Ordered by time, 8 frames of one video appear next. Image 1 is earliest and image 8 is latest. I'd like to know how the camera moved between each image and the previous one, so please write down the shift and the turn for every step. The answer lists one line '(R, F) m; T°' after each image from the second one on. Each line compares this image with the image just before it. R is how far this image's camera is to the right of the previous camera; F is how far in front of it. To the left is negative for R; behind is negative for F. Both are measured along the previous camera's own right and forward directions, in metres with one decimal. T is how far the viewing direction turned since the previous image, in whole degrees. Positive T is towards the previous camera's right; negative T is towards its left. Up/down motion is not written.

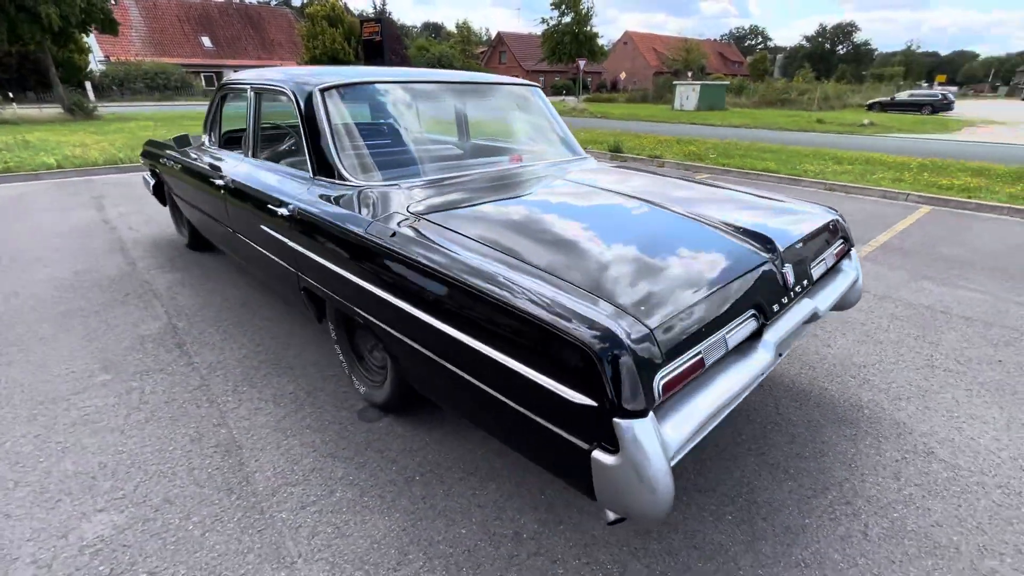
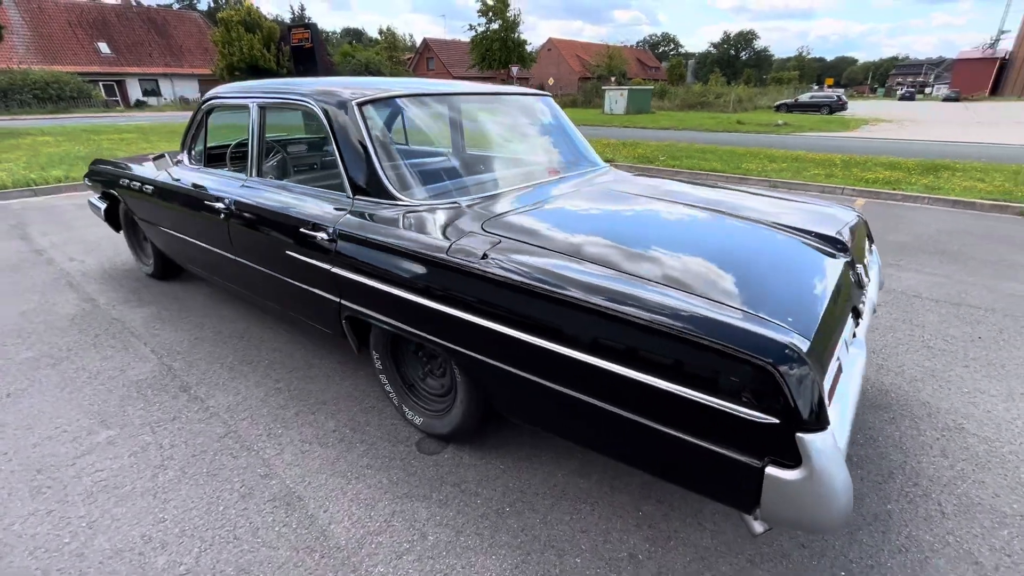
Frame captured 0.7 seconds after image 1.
(-0.6, +0.1) m; +7°
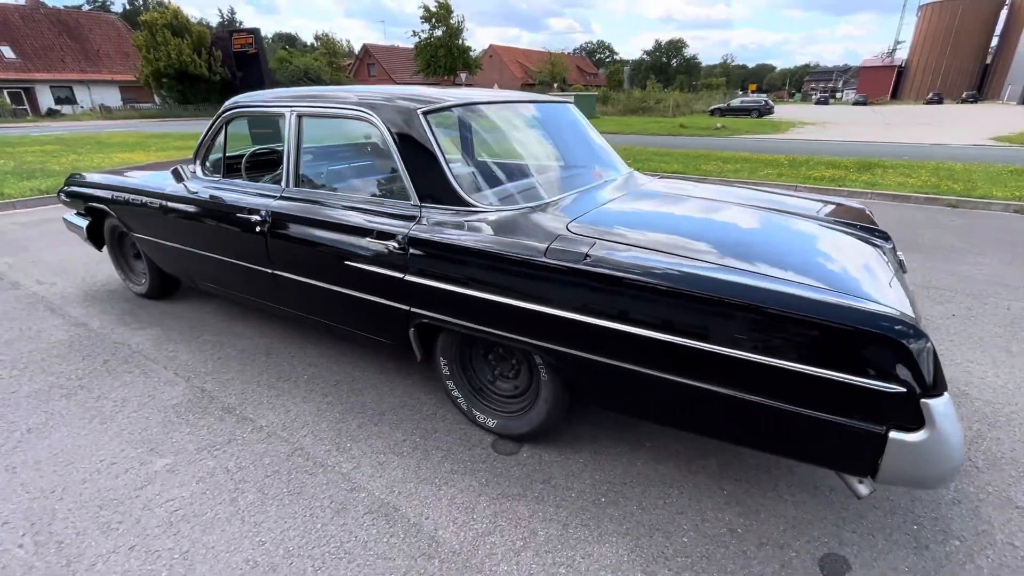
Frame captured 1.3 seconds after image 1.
(-0.6, 0.0) m; +6°
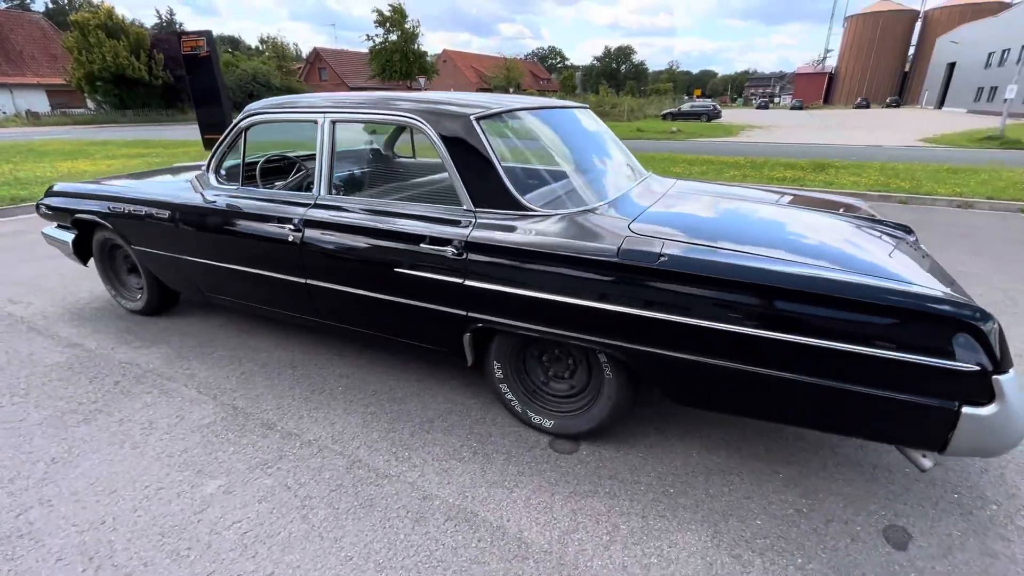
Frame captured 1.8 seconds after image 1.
(-0.5, 0.0) m; +5°
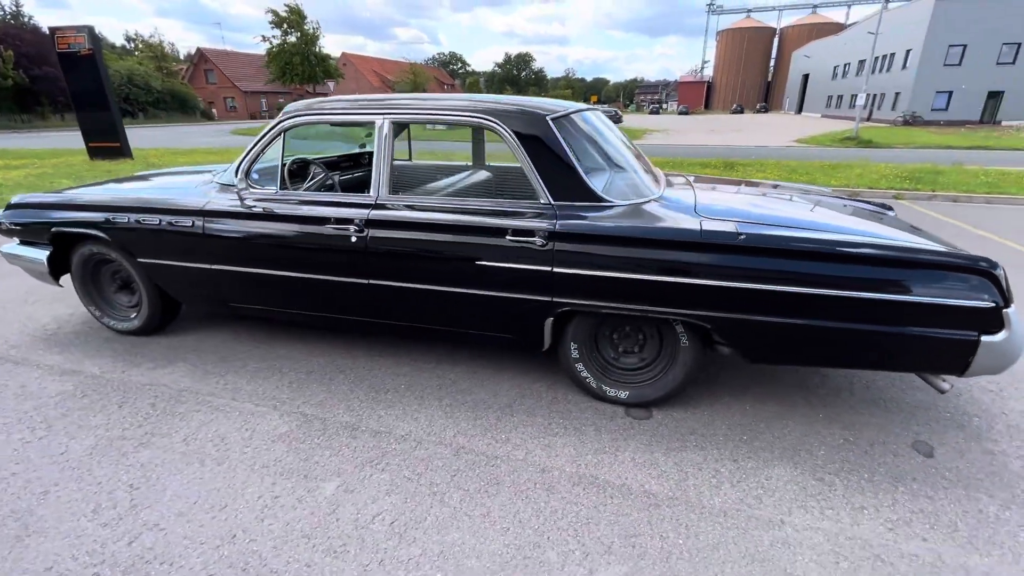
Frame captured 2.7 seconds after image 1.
(-0.9, -0.1) m; +10°
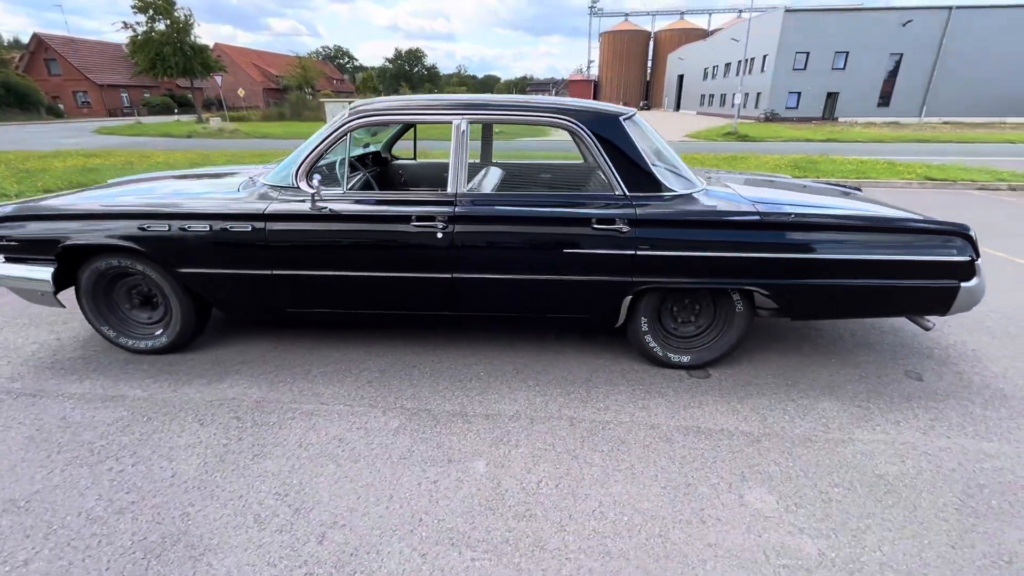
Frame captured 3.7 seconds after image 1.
(-1.1, -0.1) m; +11°
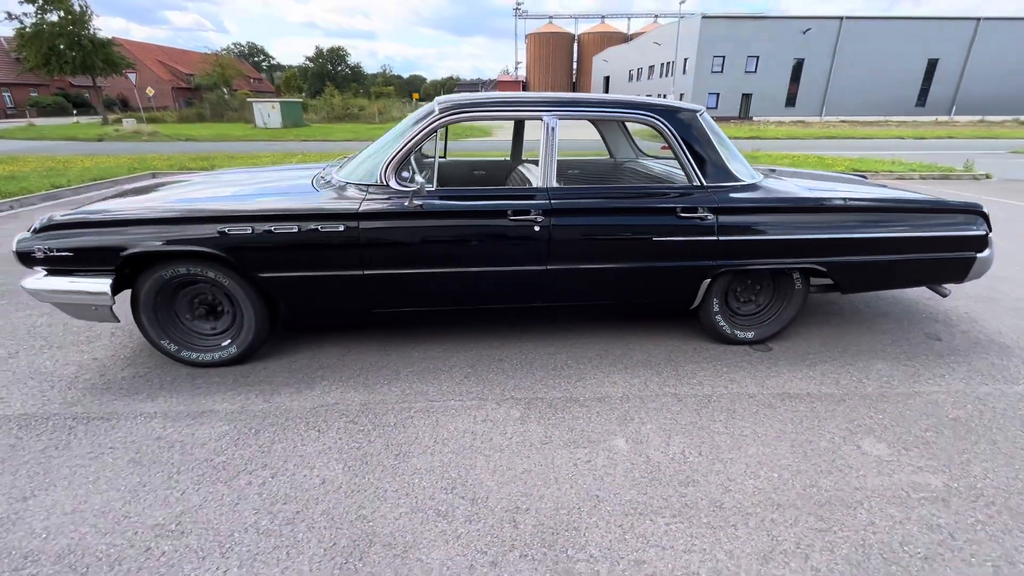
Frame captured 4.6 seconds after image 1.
(-1.0, 0.0) m; +8°
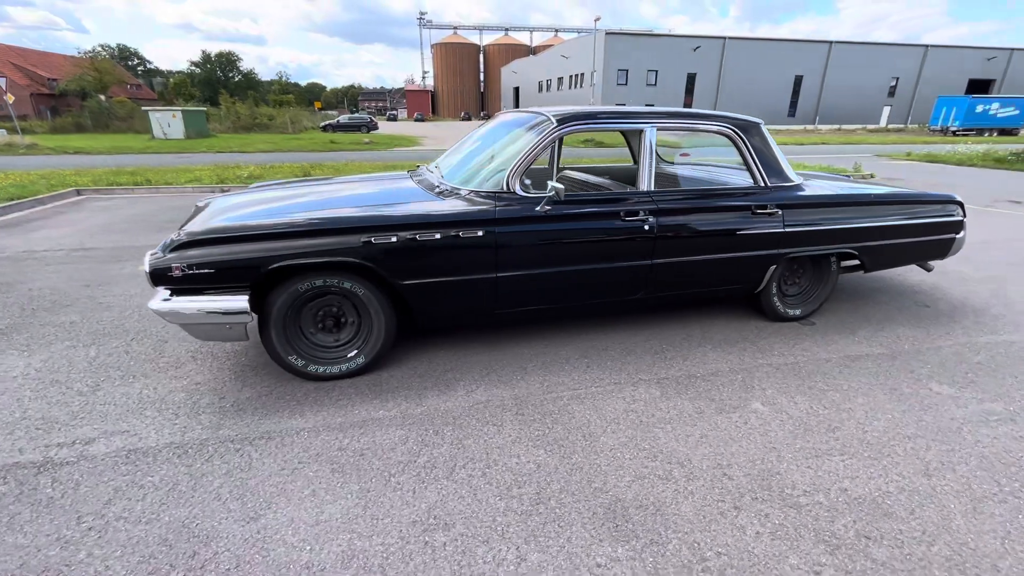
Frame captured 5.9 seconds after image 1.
(-1.4, -0.1) m; +10°
